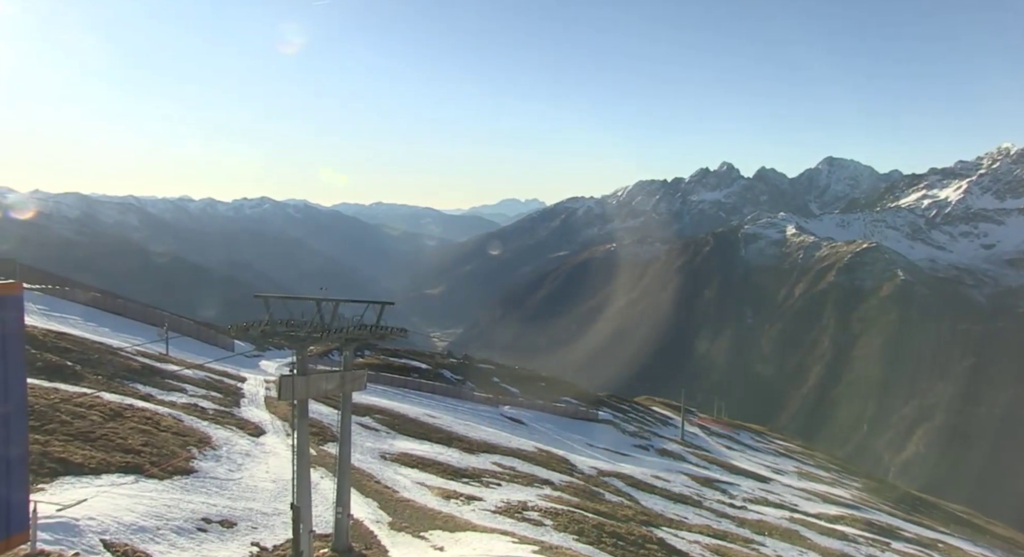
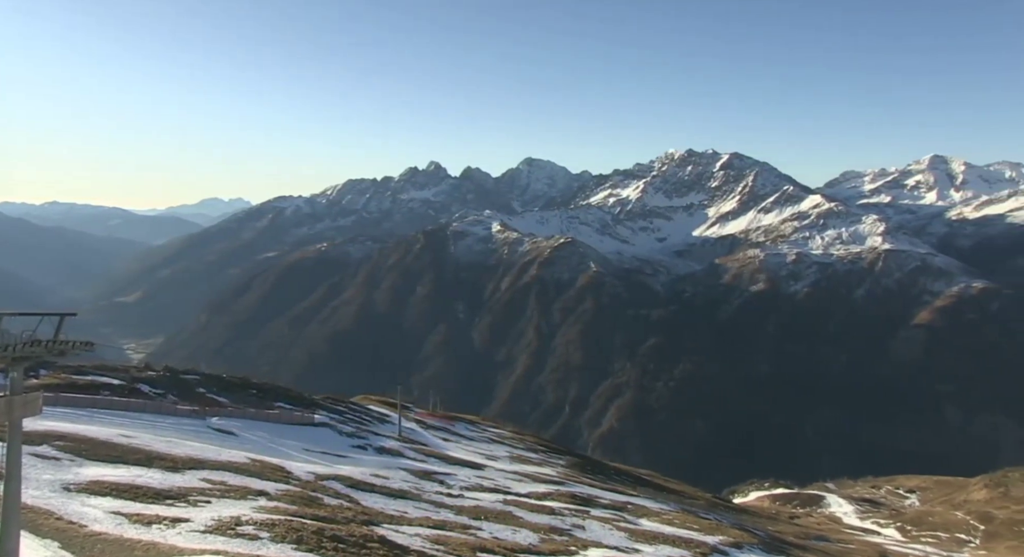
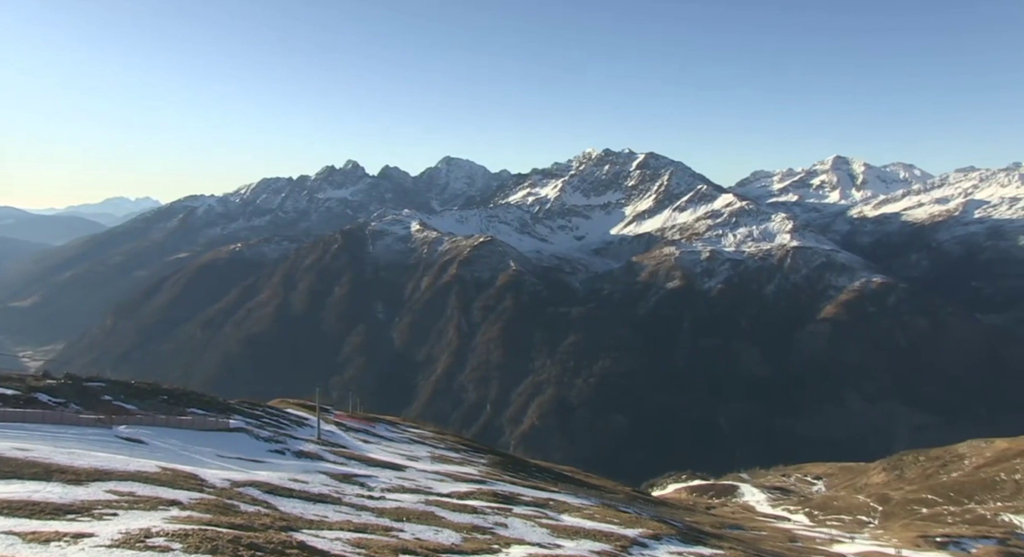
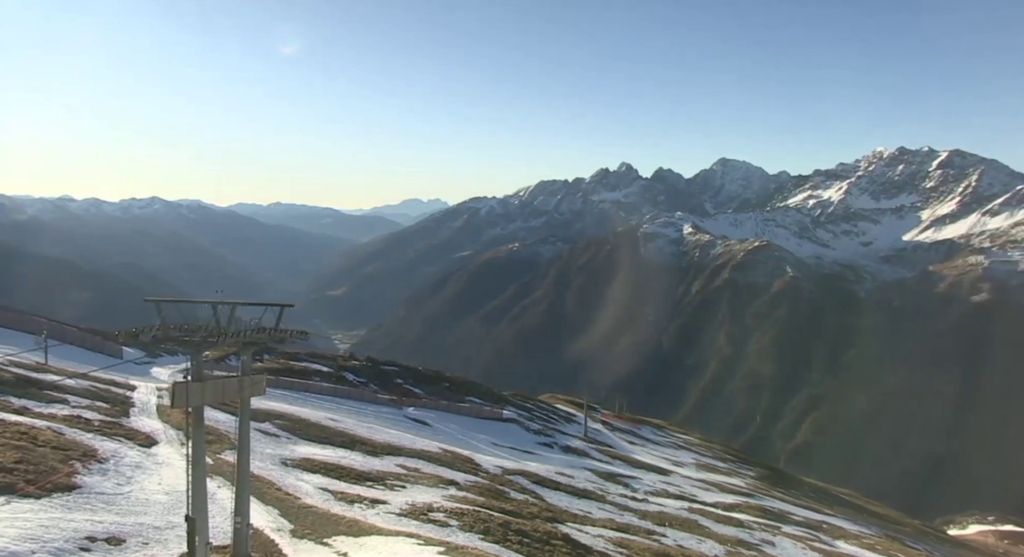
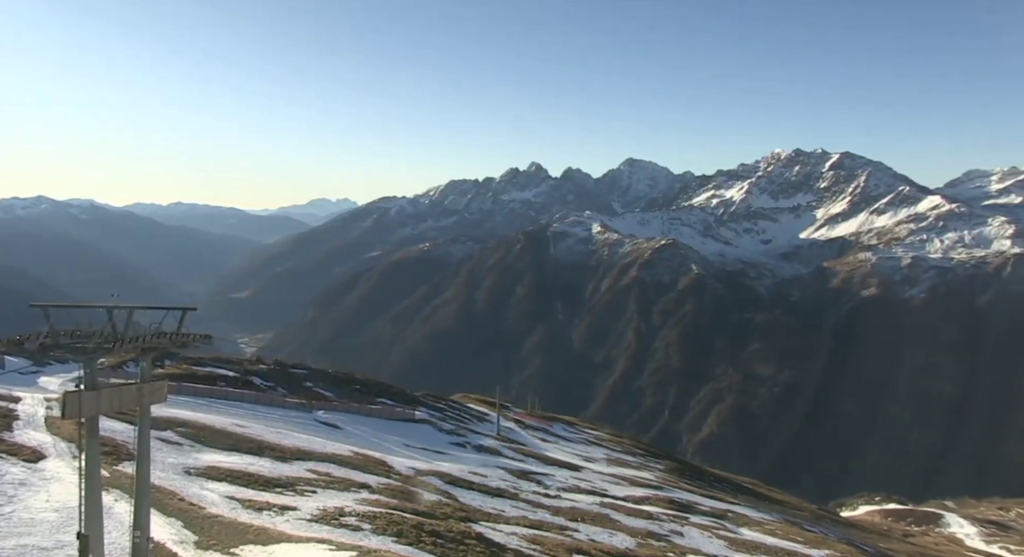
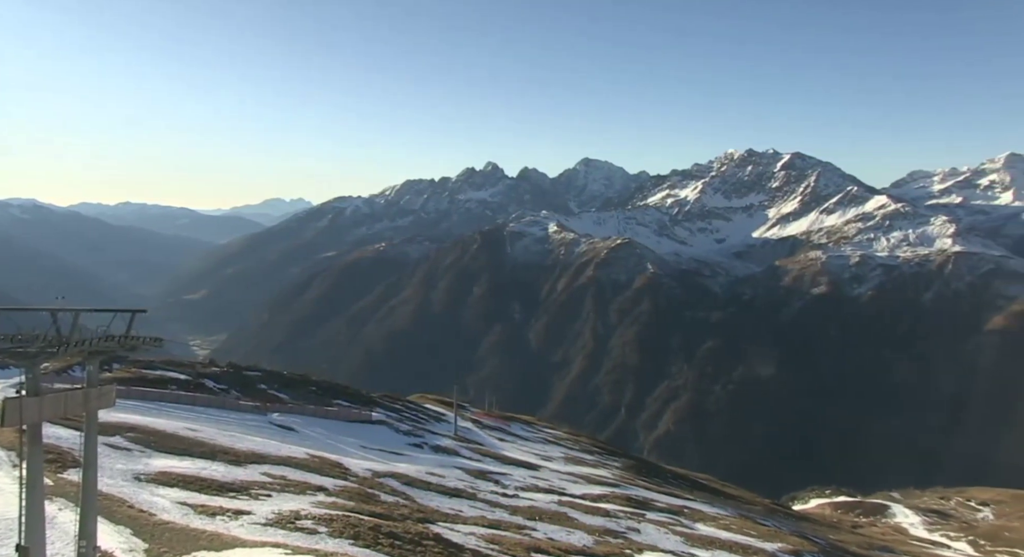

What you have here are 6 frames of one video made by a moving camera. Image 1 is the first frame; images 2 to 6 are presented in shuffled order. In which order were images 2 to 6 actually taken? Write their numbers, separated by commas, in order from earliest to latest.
4, 5, 6, 2, 3
